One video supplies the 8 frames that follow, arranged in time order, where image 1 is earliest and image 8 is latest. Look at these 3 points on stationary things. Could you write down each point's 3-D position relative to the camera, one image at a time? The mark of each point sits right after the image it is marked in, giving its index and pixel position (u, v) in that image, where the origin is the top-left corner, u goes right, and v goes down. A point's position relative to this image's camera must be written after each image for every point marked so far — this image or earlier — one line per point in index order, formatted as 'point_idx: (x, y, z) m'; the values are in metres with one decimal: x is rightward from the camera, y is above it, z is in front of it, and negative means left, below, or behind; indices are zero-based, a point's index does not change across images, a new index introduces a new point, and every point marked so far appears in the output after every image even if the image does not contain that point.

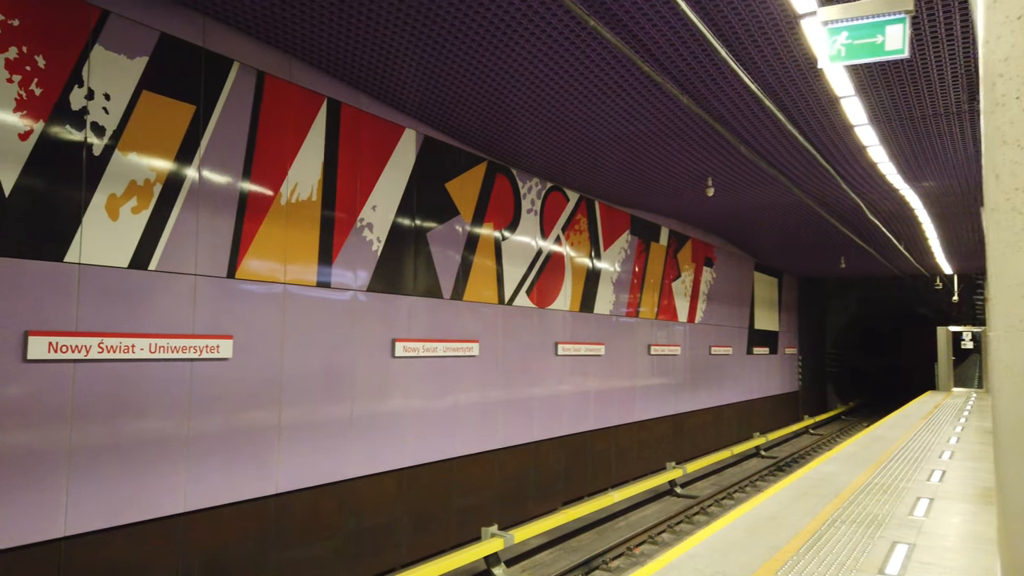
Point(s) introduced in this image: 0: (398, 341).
0: (-0.7, -0.3, +4.5) m
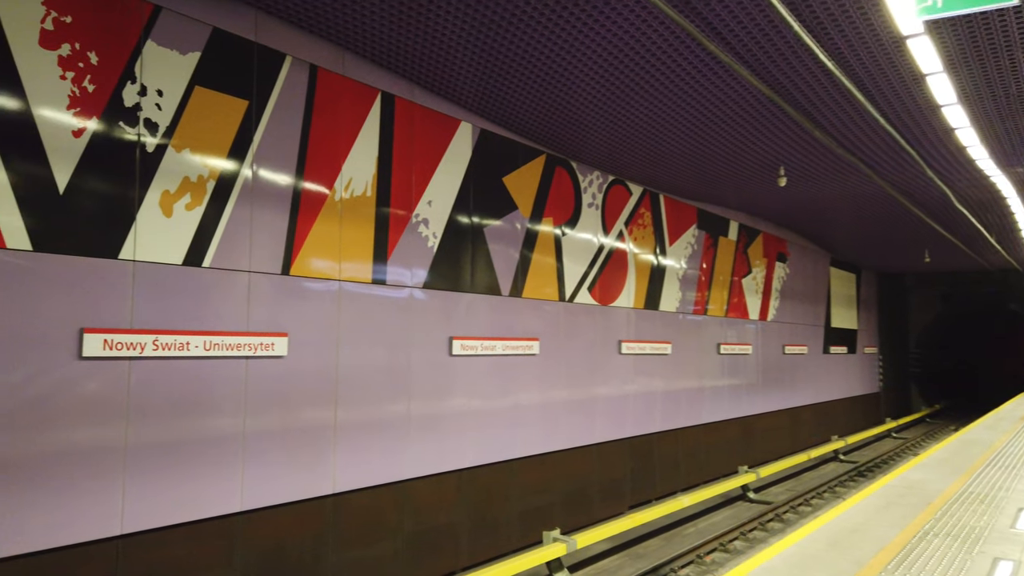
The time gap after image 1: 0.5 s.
0: (-0.3, -0.3, +4.4) m
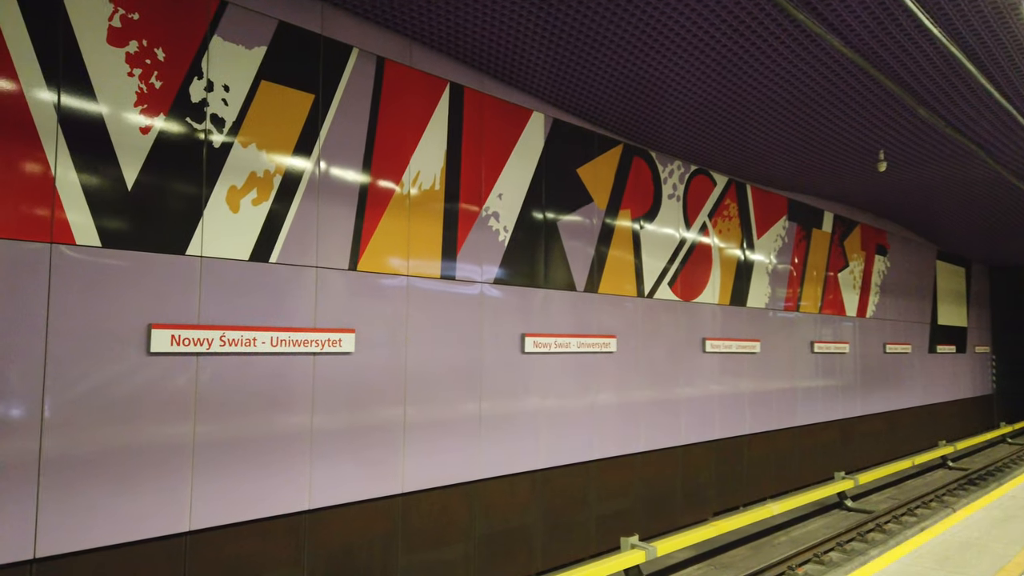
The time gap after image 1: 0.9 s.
0: (+0.1, -0.3, +4.3) m
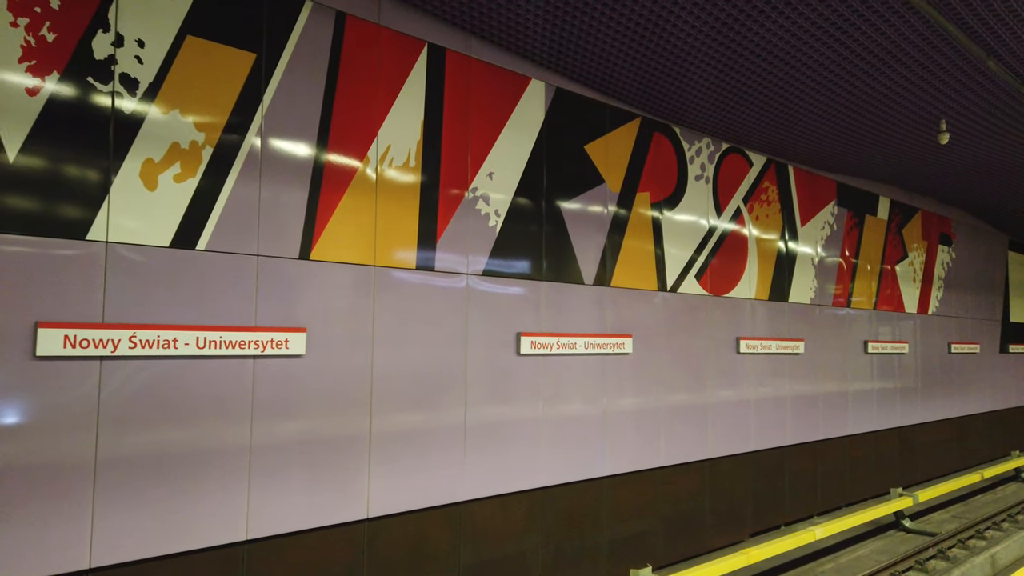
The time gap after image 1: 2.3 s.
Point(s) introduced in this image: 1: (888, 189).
0: (+0.1, -0.2, +3.8) m
1: (+3.6, +0.9, +7.1) m
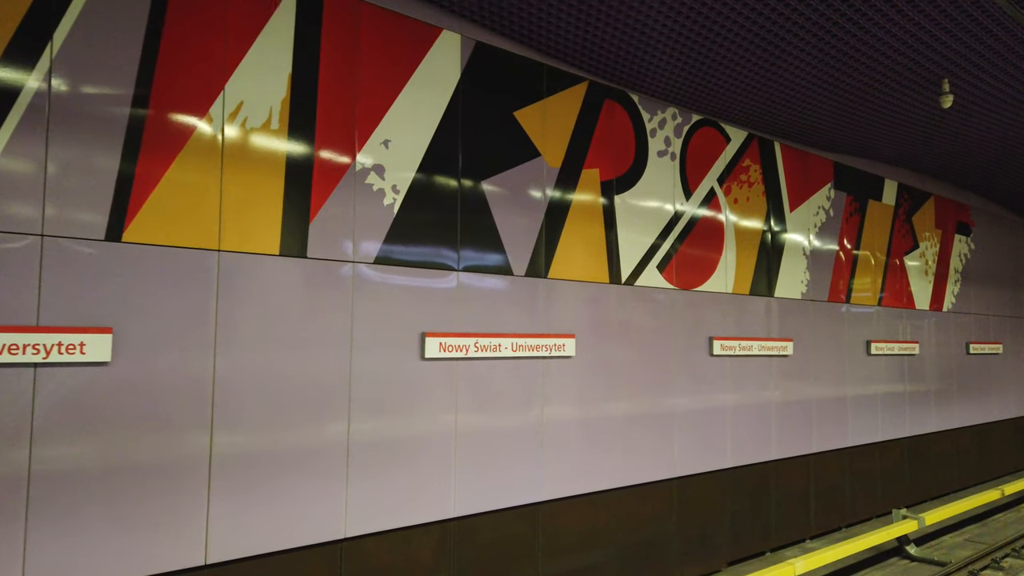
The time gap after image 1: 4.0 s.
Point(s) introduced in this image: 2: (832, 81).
0: (-0.3, -0.2, +3.2) m
1: (+3.3, +1.0, +6.4) m
2: (+1.8, +1.2, +4.2) m
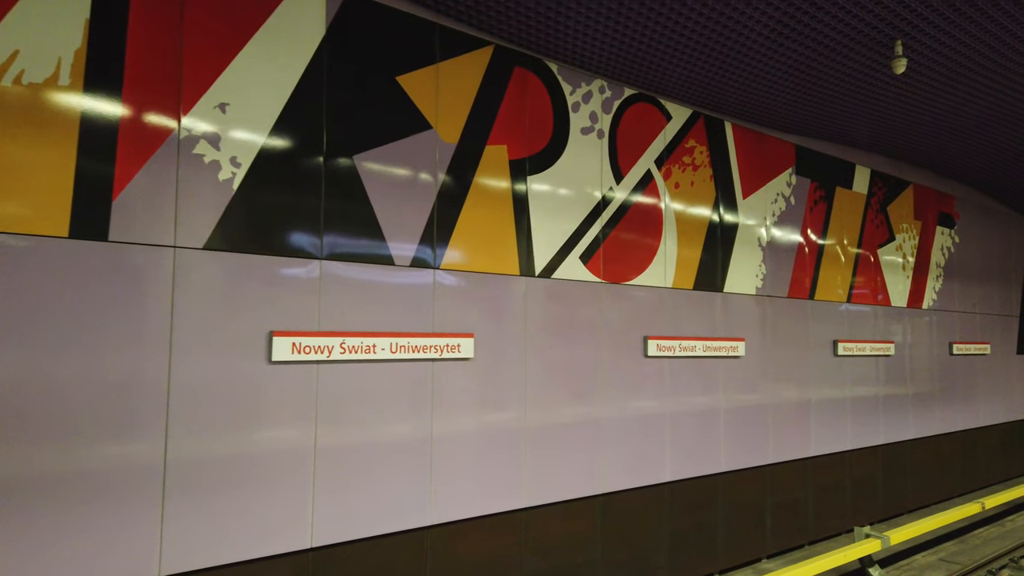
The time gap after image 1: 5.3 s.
0: (-0.8, -0.2, +2.7) m
1: (+2.8, +1.0, +5.9) m
2: (+1.3, +1.2, +3.8) m
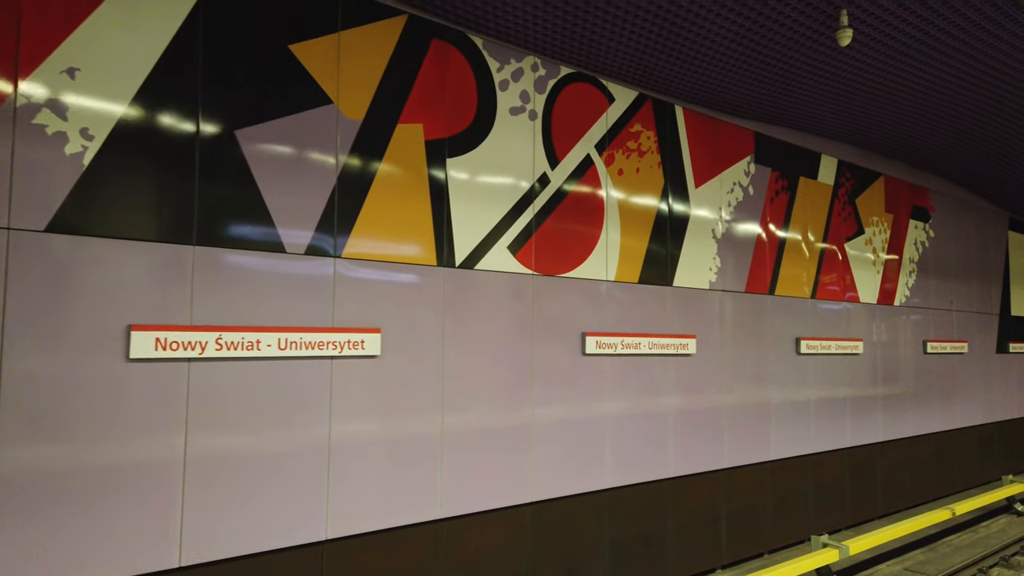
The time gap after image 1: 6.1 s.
0: (-1.1, -0.1, +2.4) m
1: (+2.5, +1.1, +5.7) m
2: (+1.0, +1.2, +3.5) m
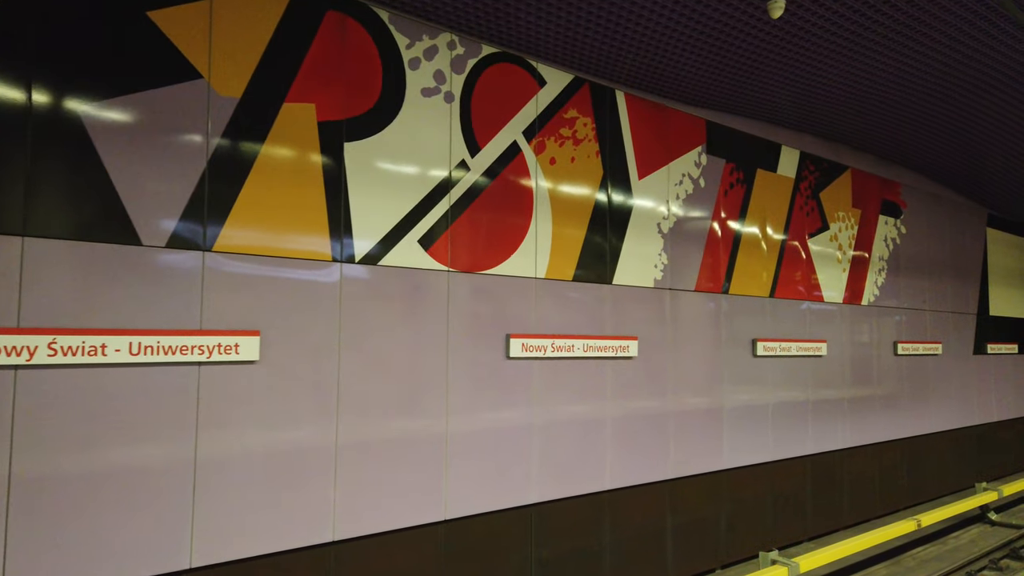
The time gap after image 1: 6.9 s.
0: (-1.5, -0.1, +2.1) m
1: (+2.1, +1.1, +5.4) m
2: (+0.6, +1.2, +3.2) m
